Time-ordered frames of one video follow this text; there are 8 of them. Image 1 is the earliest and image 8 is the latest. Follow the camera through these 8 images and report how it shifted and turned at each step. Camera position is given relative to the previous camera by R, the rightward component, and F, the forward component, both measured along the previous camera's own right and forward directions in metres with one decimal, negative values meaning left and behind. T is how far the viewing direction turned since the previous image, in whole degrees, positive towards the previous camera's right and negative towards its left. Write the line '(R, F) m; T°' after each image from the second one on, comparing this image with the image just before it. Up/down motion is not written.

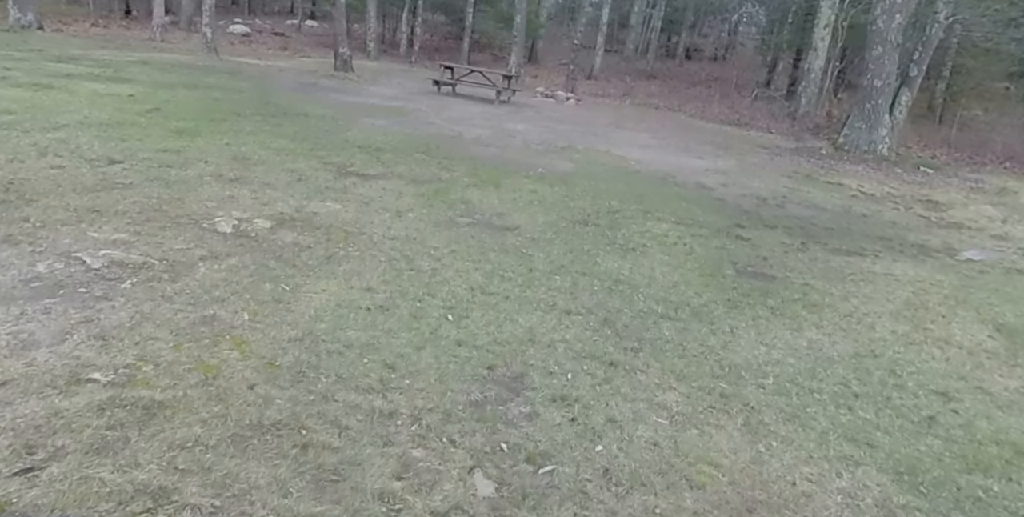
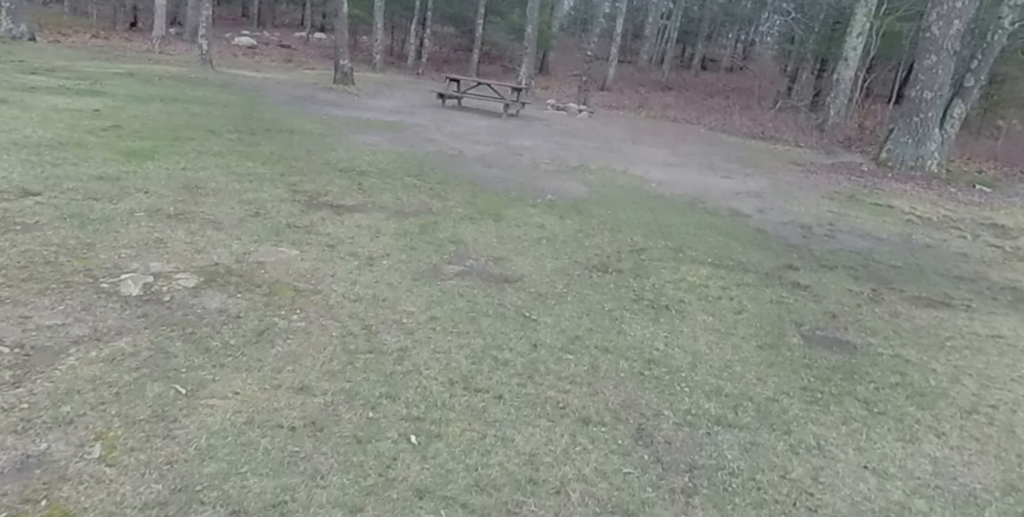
(+0.1, +1.2) m; -1°
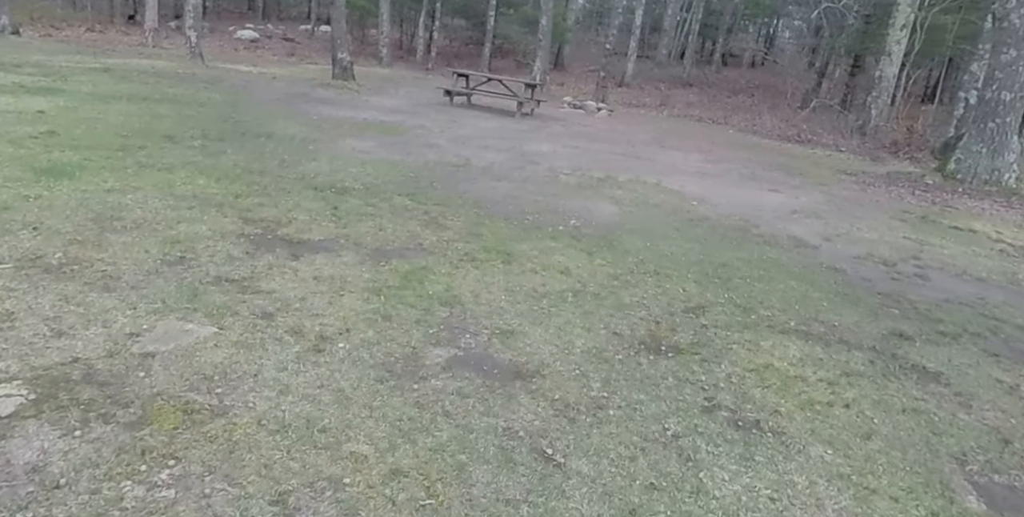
(0.0, +1.4) m; -1°
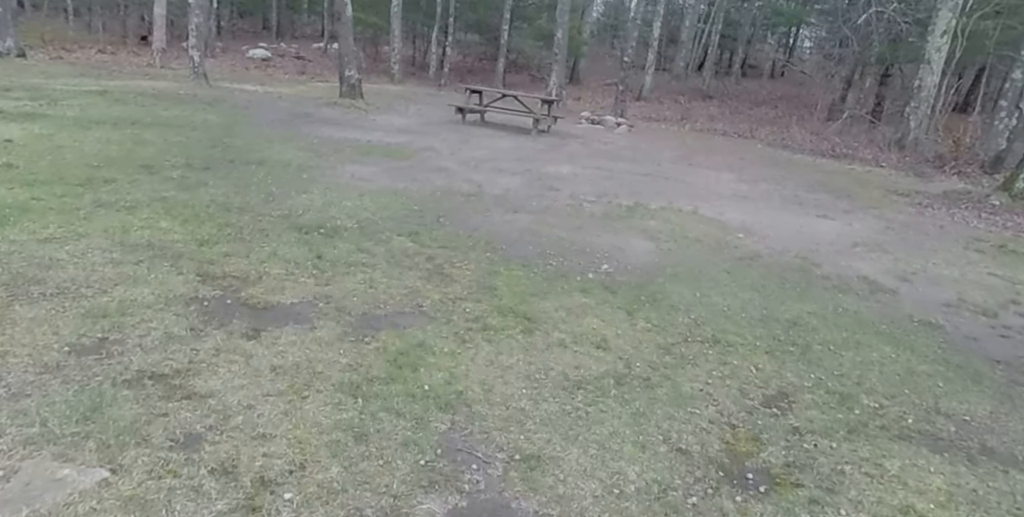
(0.0, +1.0) m; -1°
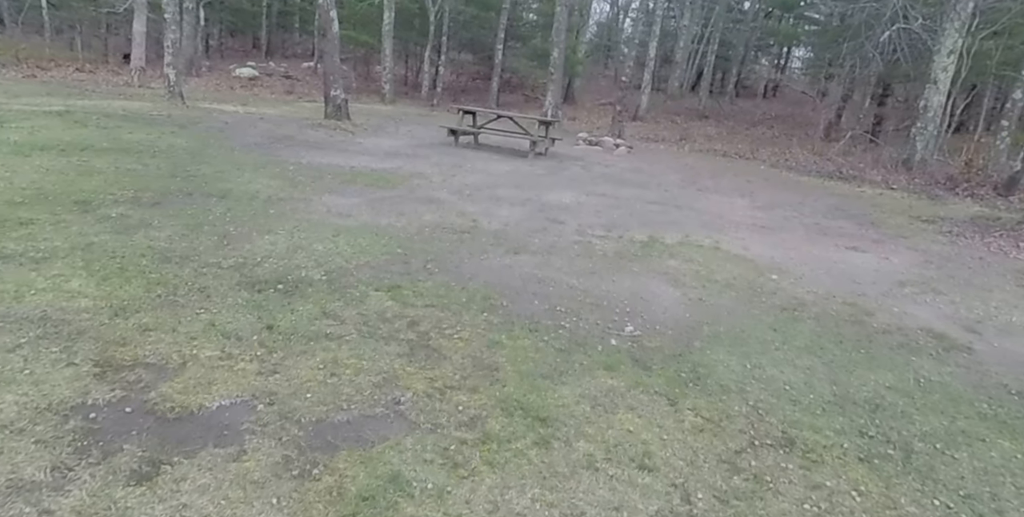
(-0.1, +1.0) m; +1°
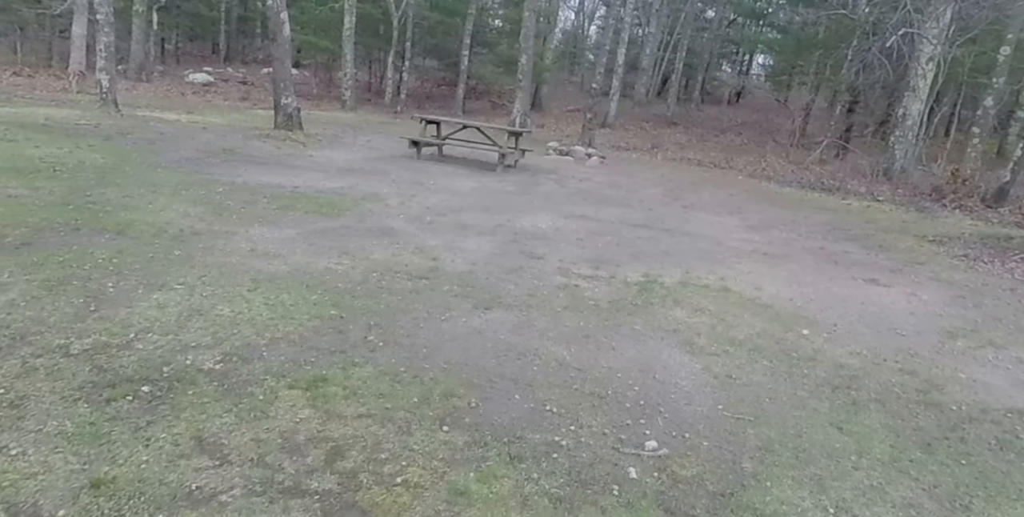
(0.0, +1.3) m; +3°
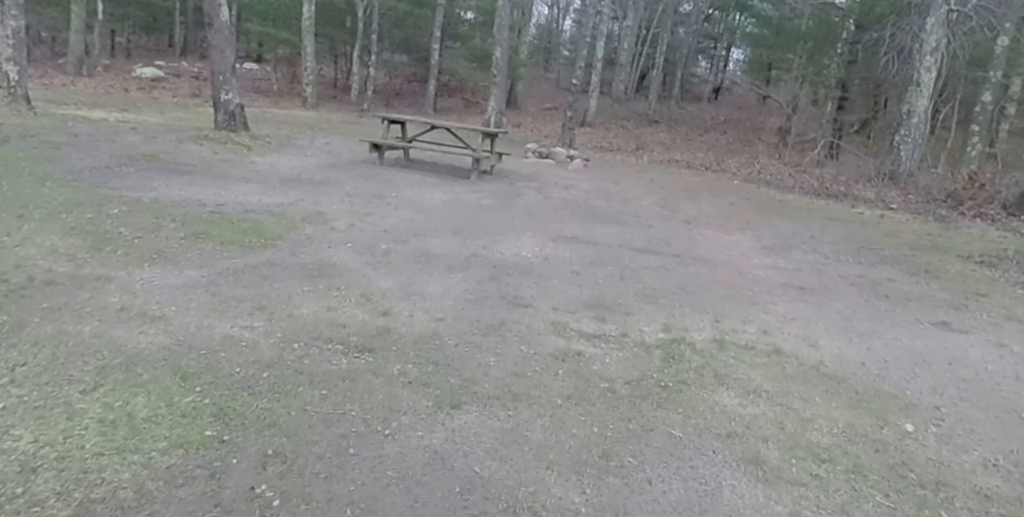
(0.0, +1.6) m; +2°
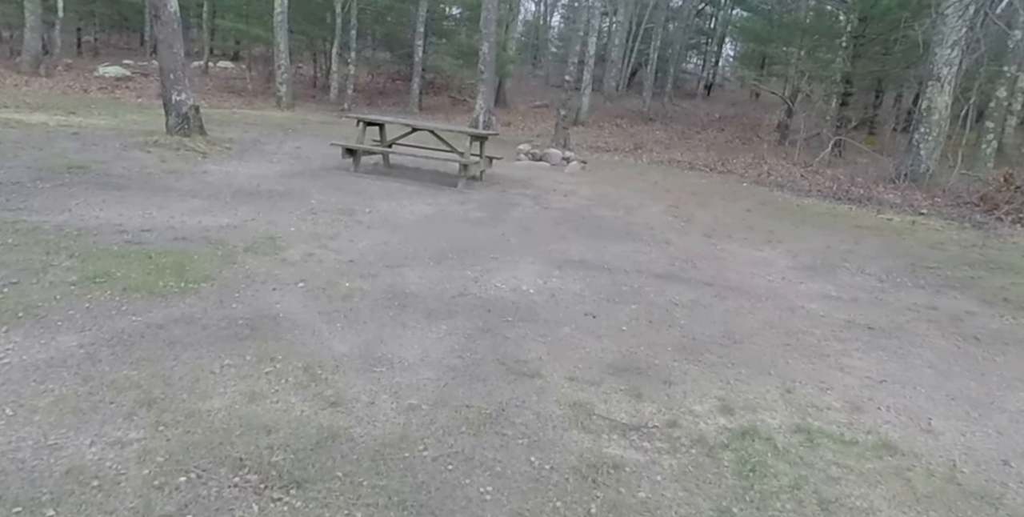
(-0.1, +1.3) m; +1°
